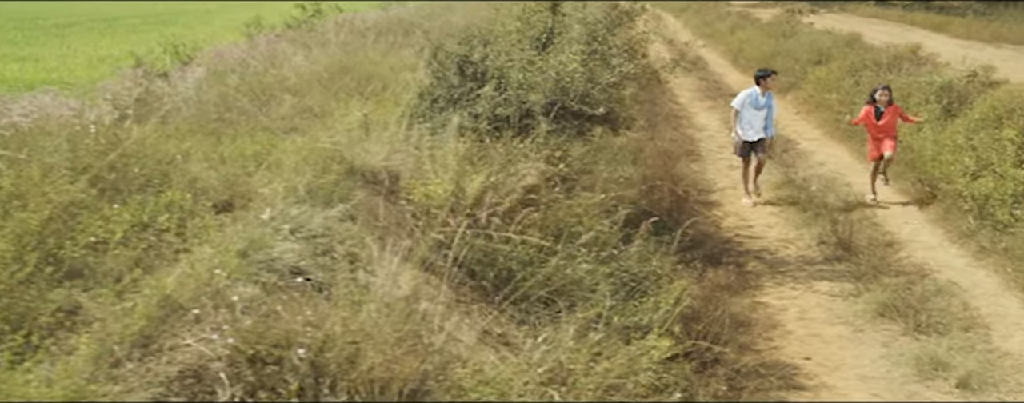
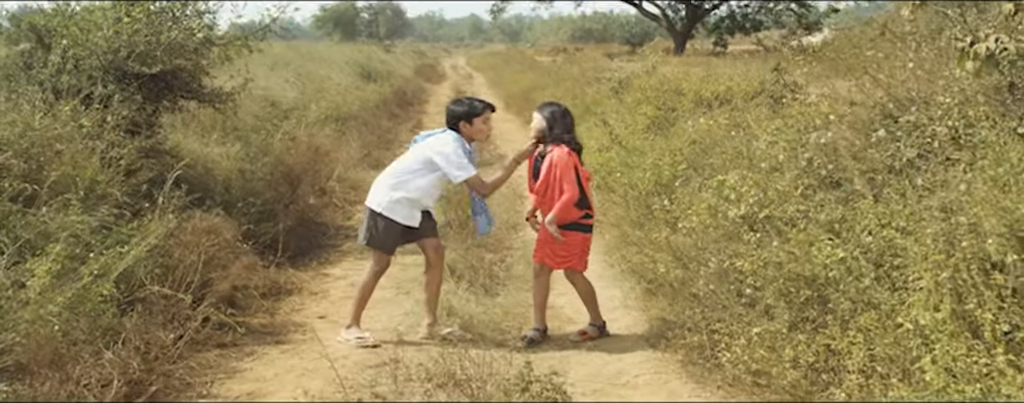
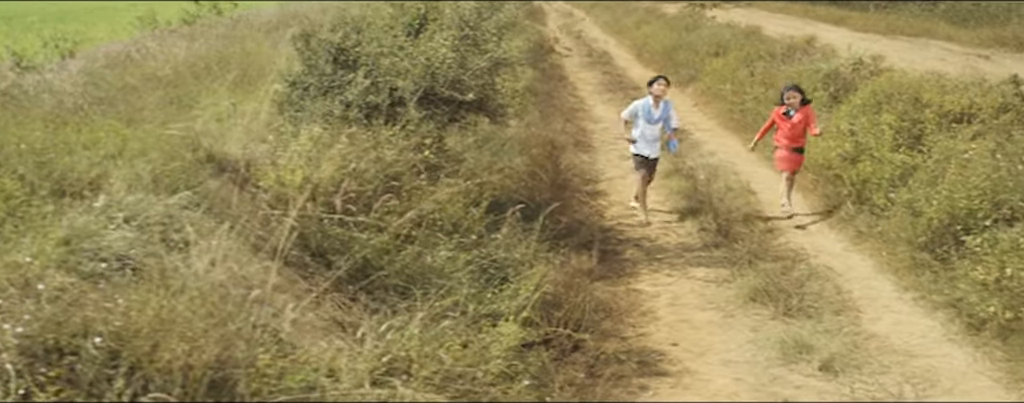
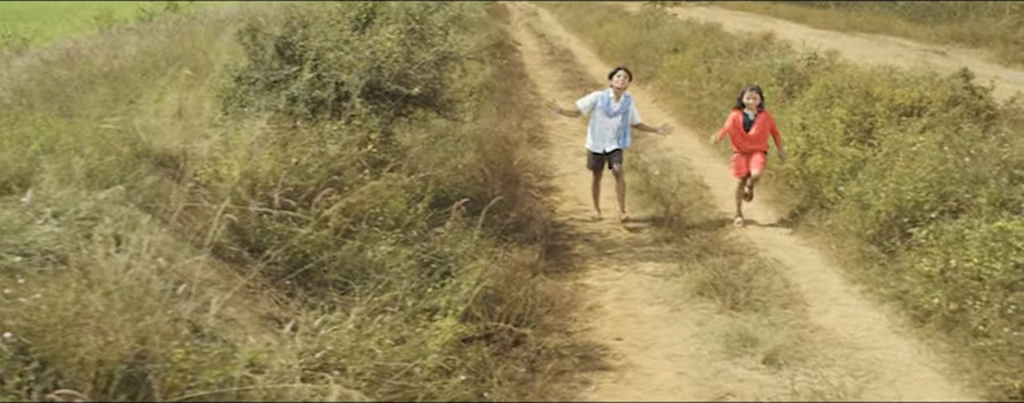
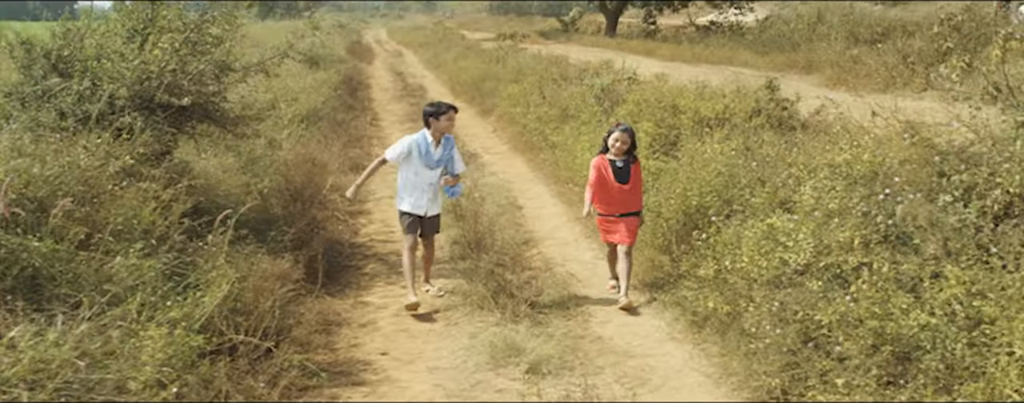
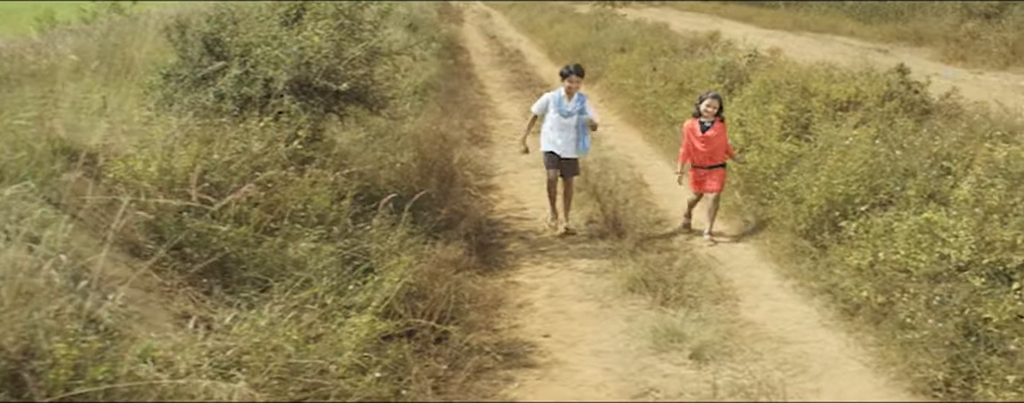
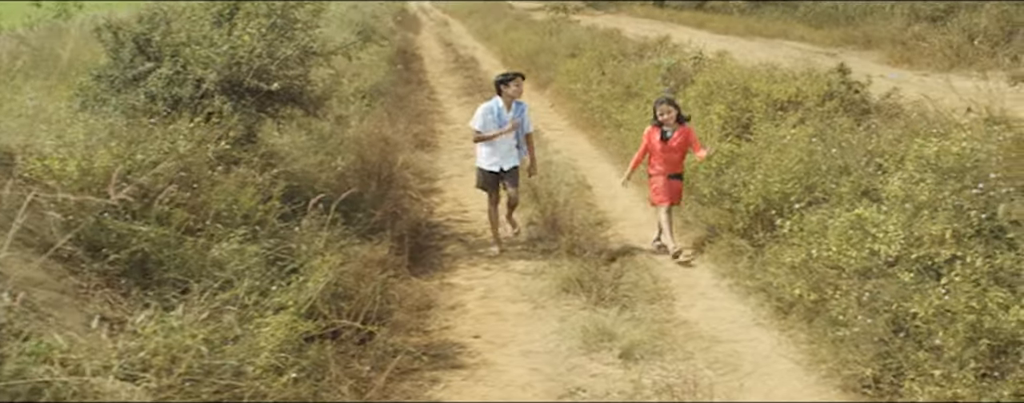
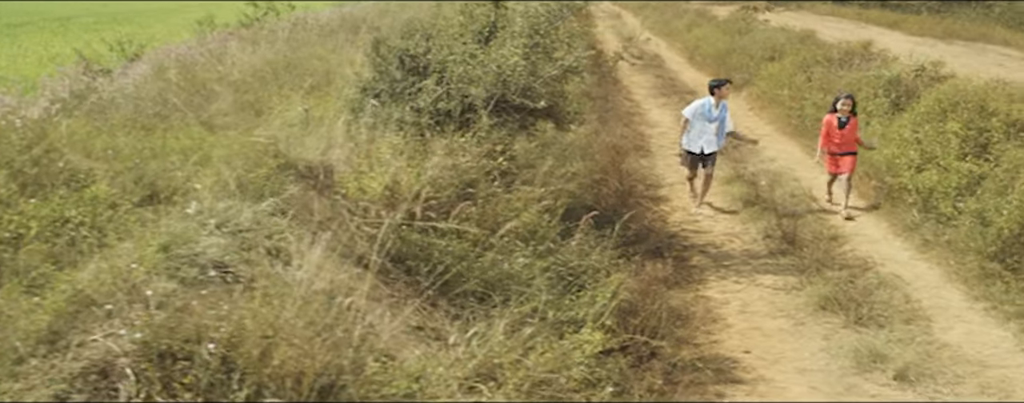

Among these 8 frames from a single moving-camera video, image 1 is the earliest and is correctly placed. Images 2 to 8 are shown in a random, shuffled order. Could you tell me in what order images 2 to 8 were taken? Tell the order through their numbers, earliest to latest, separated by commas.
8, 3, 4, 6, 7, 5, 2
